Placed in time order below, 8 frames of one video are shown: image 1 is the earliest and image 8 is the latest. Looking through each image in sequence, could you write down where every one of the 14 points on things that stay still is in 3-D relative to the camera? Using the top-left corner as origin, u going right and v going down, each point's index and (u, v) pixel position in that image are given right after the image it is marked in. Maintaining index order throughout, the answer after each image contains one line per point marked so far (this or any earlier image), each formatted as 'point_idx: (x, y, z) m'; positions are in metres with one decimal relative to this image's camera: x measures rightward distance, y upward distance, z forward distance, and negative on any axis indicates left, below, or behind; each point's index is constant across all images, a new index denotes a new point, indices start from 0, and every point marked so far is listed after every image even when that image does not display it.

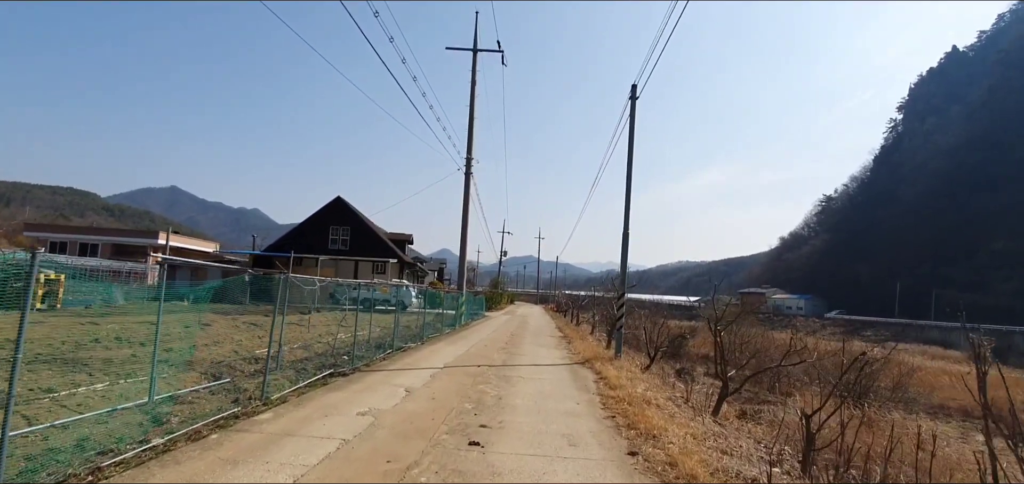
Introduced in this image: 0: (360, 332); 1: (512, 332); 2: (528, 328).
0: (-3.7, -2.2, +12.1) m
1: (0.0, -2.9, +16.2) m
2: (+0.6, -3.3, +19.0) m
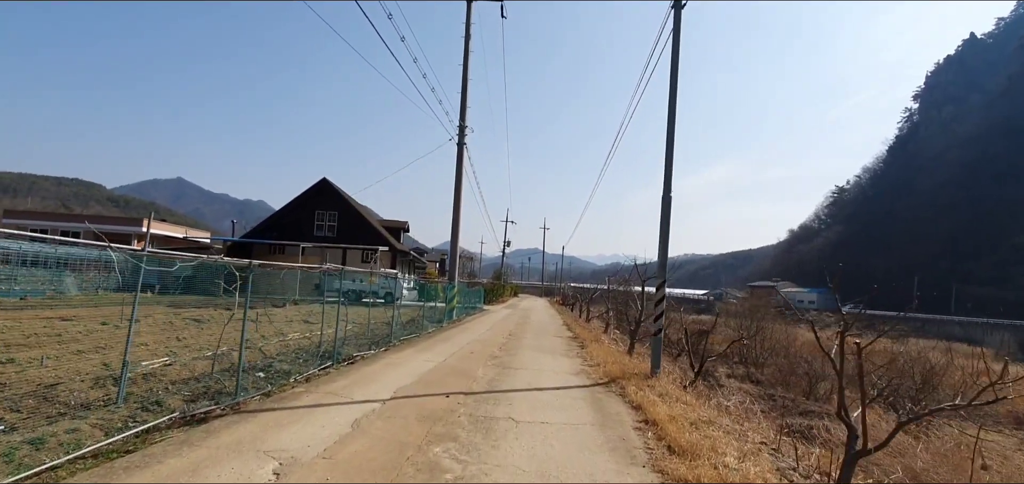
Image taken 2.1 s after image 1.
0: (-3.7, -1.8, +9.7) m
1: (0.0, -2.4, +13.7) m
2: (+0.6, -2.8, +16.6) m
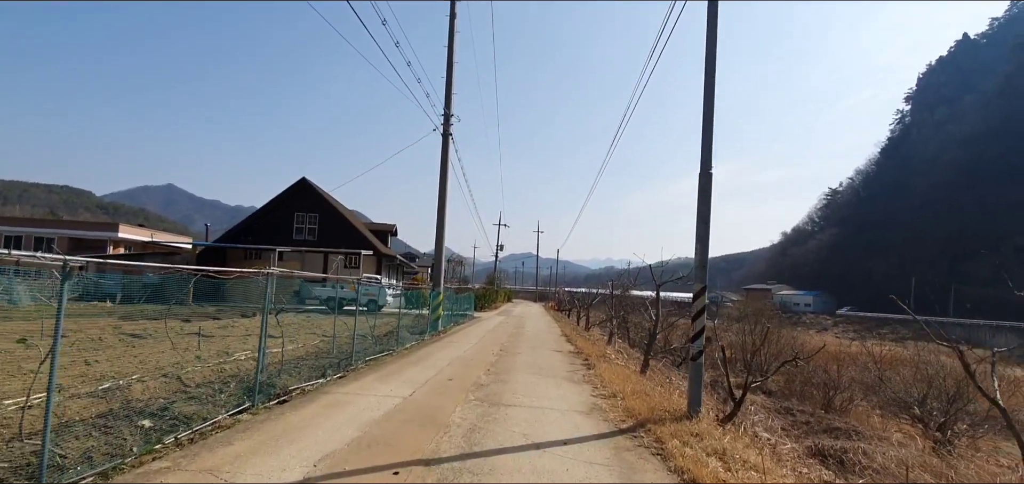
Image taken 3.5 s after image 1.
0: (-3.8, -1.8, +8.1) m
1: (-0.2, -2.4, +12.2) m
2: (+0.4, -2.8, +15.0) m
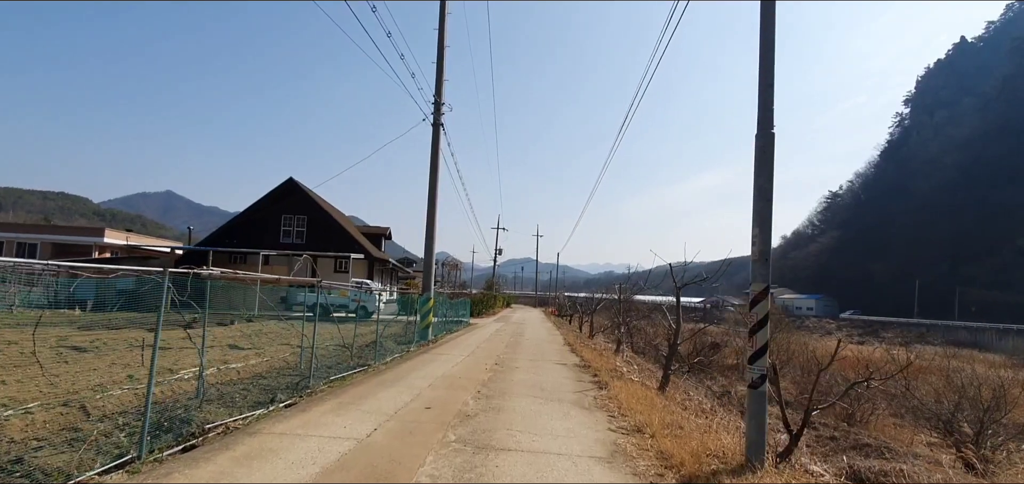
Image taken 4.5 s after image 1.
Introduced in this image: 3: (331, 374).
0: (-3.9, -1.8, +6.9) m
1: (-0.3, -2.4, +11.0) m
2: (+0.3, -2.8, +13.8) m
3: (-2.4, -1.8, +6.8) m
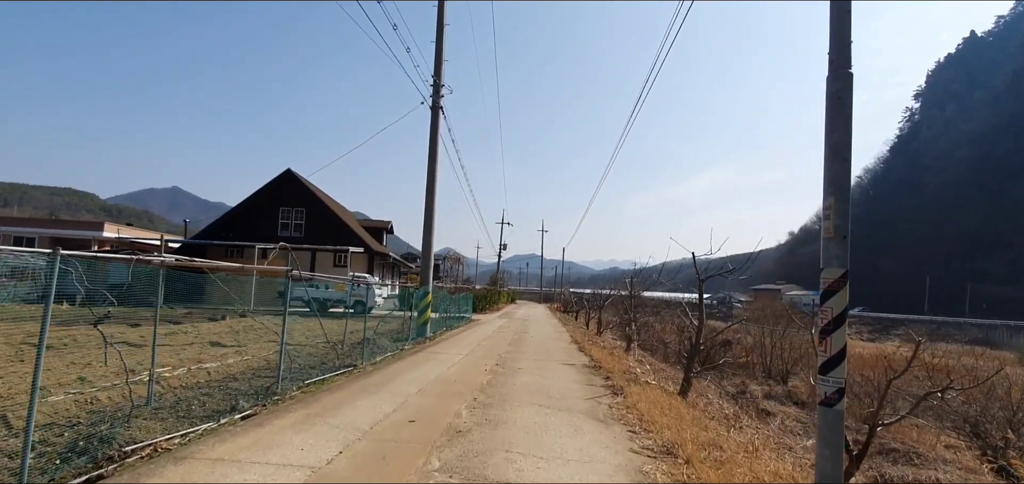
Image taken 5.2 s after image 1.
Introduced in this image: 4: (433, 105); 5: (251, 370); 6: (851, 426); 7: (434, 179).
0: (-3.9, -1.6, +6.2) m
1: (-0.2, -2.2, +10.2) m
2: (+0.4, -2.6, +13.1) m
3: (-2.4, -1.6, +6.1) m
4: (-1.8, +3.1, +11.5) m
5: (-3.4, -1.6, +6.5) m
6: (+9.8, -5.3, +14.7) m
7: (-1.9, +1.5, +12.0) m
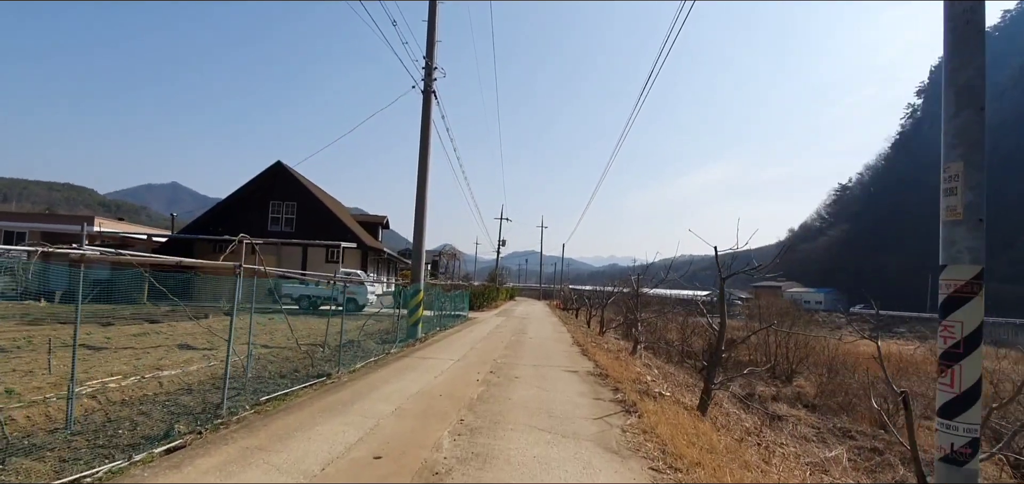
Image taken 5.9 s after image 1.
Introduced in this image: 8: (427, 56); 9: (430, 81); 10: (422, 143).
0: (-3.9, -1.5, +5.5) m
1: (-0.3, -2.1, +9.5) m
2: (+0.4, -2.5, +12.3) m
3: (-2.5, -1.5, +5.3) m
4: (-1.8, +3.2, +10.7) m
5: (-3.4, -1.5, +5.8) m
6: (+9.8, -5.2, +14.0) m
7: (-1.9, +1.6, +11.2) m
8: (-1.9, +4.0, +11.0) m
9: (-1.7, +3.4, +10.6) m
10: (-1.9, +2.2, +10.9) m
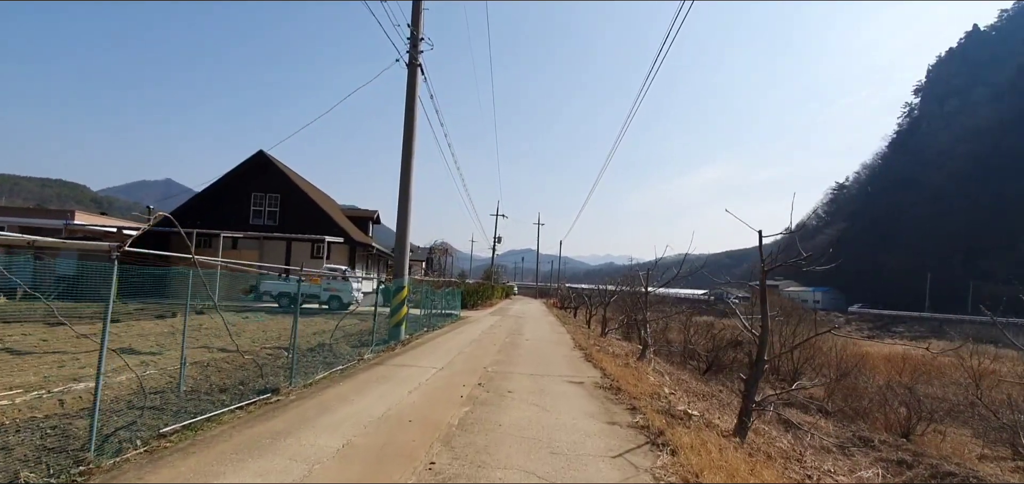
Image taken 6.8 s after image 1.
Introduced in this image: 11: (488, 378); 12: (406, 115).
0: (-4.0, -1.3, +4.4) m
1: (-0.4, -2.0, +8.4) m
2: (+0.2, -2.3, +11.3) m
3: (-2.5, -1.4, +4.2) m
4: (-1.9, +3.4, +9.6) m
5: (-3.5, -1.4, +4.7) m
6: (+9.6, -5.1, +13.0) m
7: (-2.0, +1.8, +10.1) m
8: (-1.9, +4.2, +9.9) m
9: (-1.8, +3.5, +9.5) m
10: (-2.0, +2.3, +9.8) m
11: (-0.3, -1.8, +6.7) m
12: (-2.0, +2.4, +9.7) m
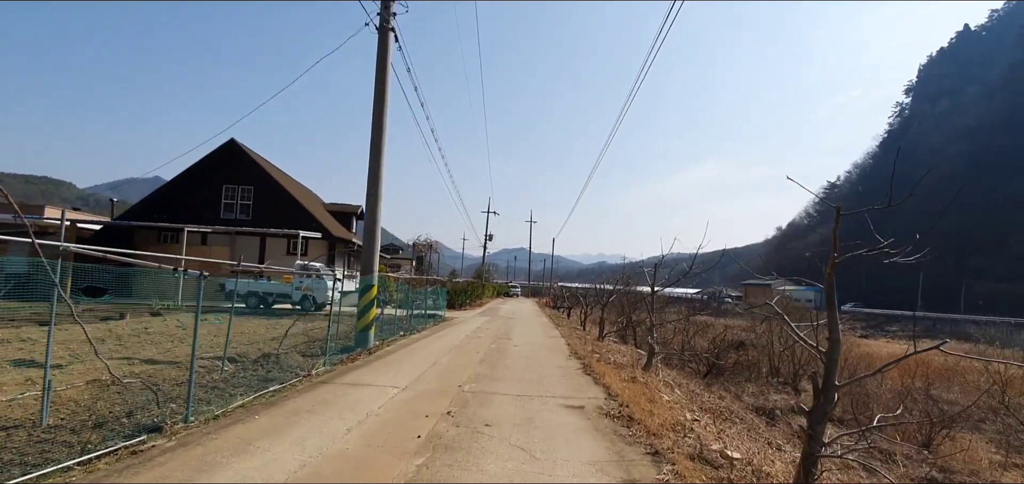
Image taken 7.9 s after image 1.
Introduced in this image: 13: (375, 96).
0: (-4.1, -1.2, +3.1) m
1: (-0.6, -1.8, +7.2) m
2: (0.0, -2.2, +10.1) m
3: (-2.7, -1.2, +3.0) m
4: (-2.1, +3.5, +8.3) m
5: (-3.7, -1.3, +3.4) m
6: (+9.3, -5.0, +11.9) m
7: (-2.2, +1.9, +8.9) m
8: (-2.2, +4.4, +8.7) m
9: (-2.0, +3.7, +8.3) m
10: (-2.3, +2.5, +8.5) m
11: (-0.5, -1.7, +5.4) m
12: (-2.2, +2.5, +8.4) m
13: (-2.3, +2.5, +8.6) m
